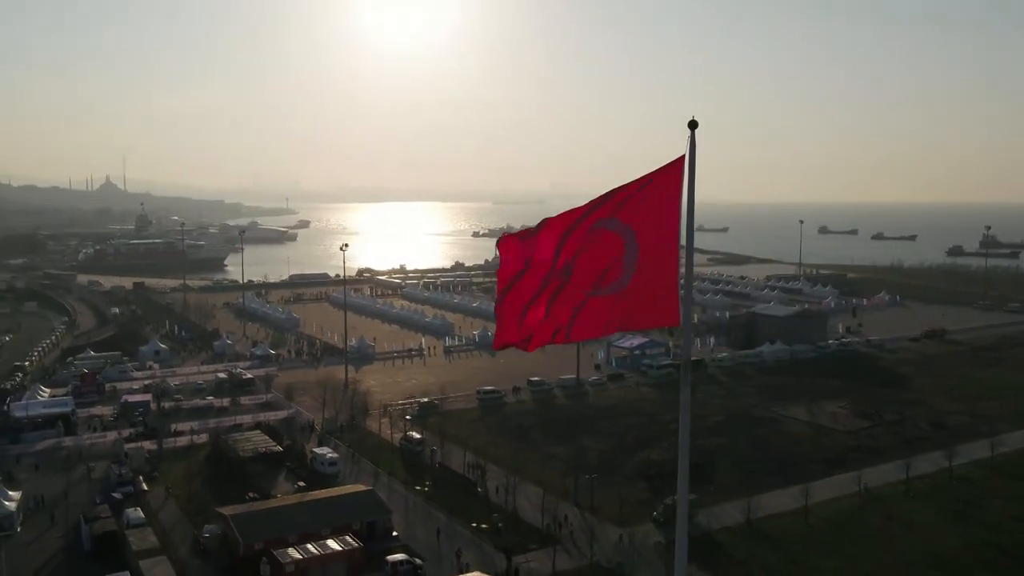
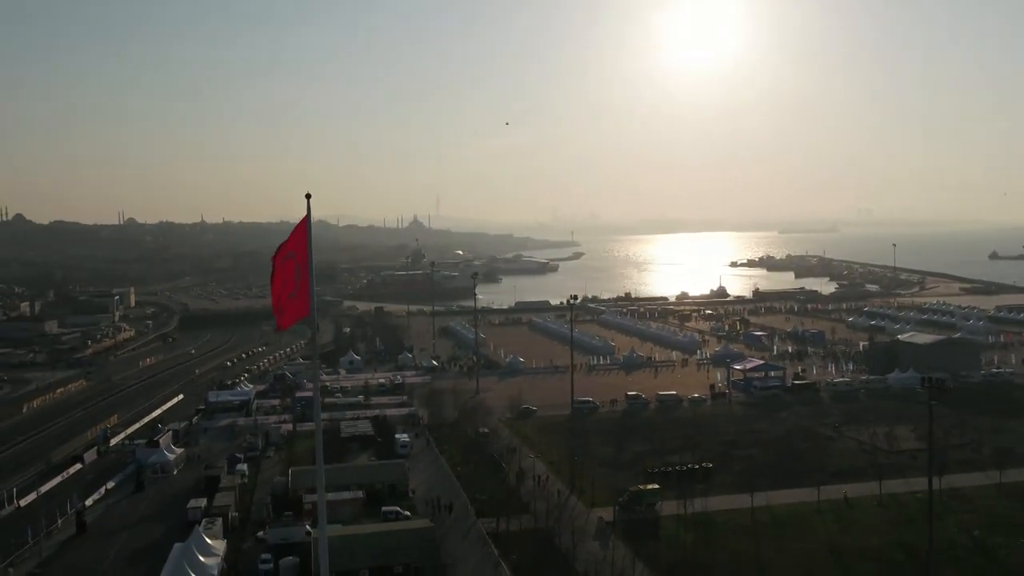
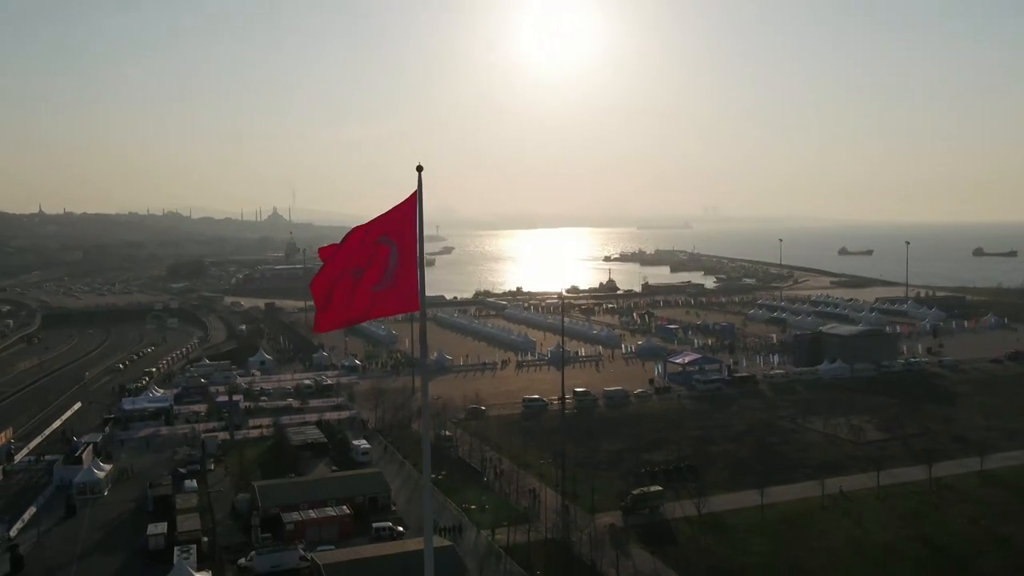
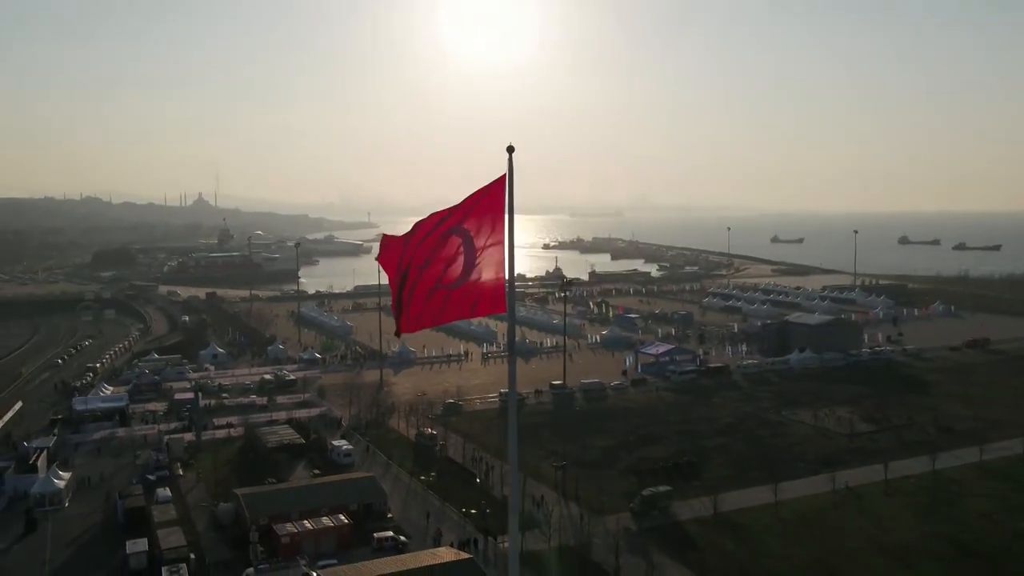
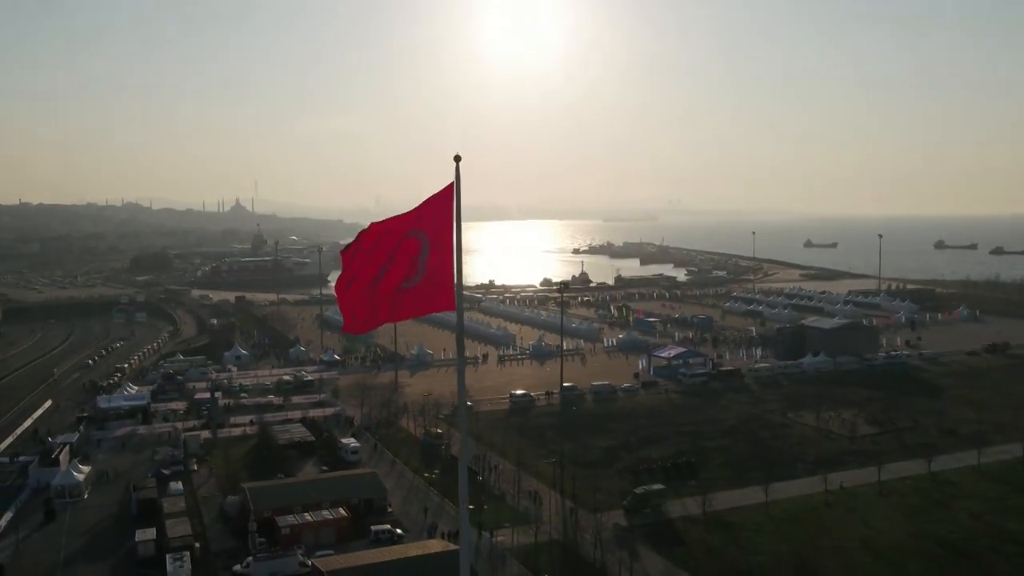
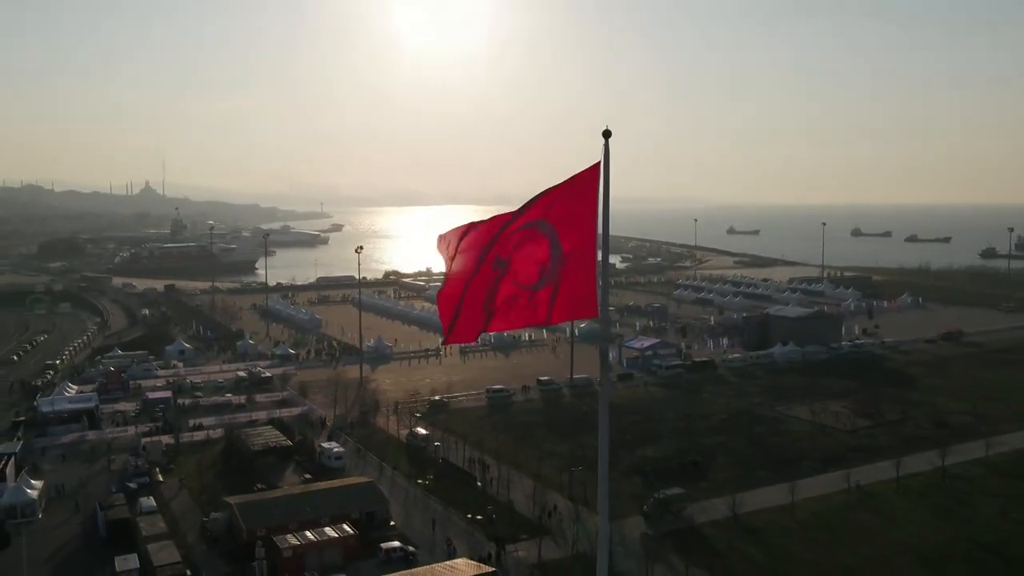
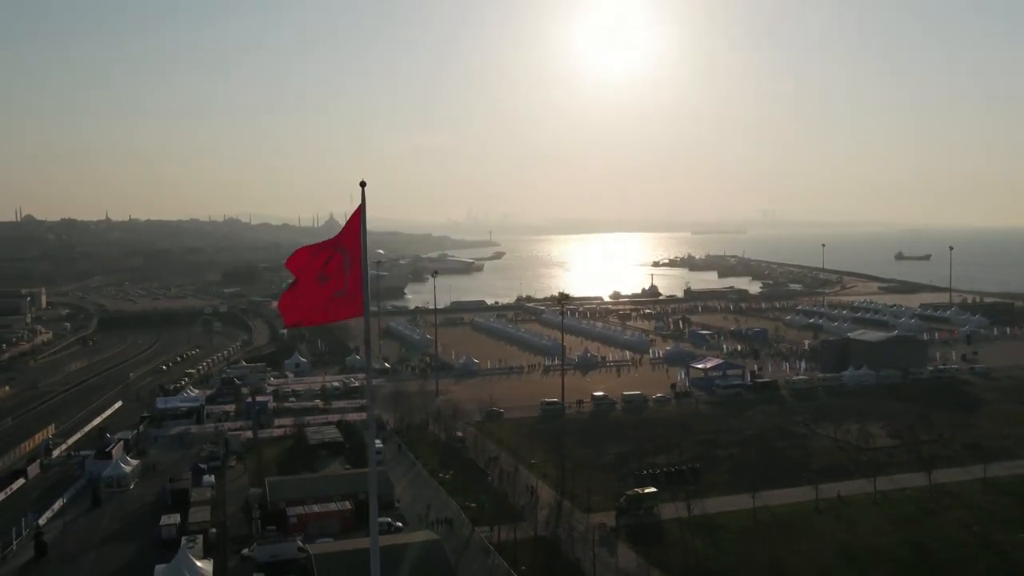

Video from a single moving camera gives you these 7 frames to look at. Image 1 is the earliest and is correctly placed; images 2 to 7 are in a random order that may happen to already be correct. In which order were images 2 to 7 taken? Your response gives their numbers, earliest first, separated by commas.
6, 4, 5, 3, 7, 2
